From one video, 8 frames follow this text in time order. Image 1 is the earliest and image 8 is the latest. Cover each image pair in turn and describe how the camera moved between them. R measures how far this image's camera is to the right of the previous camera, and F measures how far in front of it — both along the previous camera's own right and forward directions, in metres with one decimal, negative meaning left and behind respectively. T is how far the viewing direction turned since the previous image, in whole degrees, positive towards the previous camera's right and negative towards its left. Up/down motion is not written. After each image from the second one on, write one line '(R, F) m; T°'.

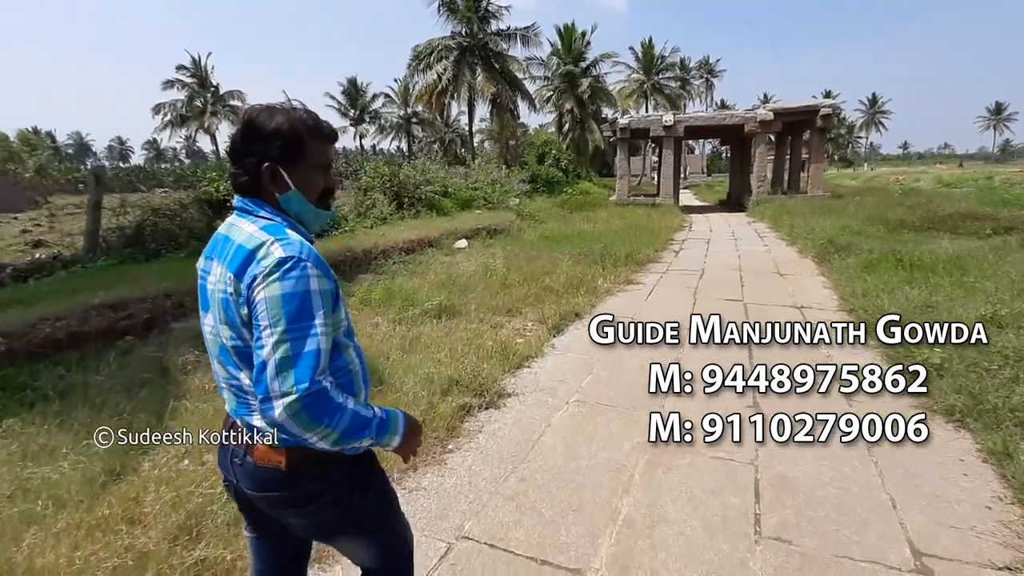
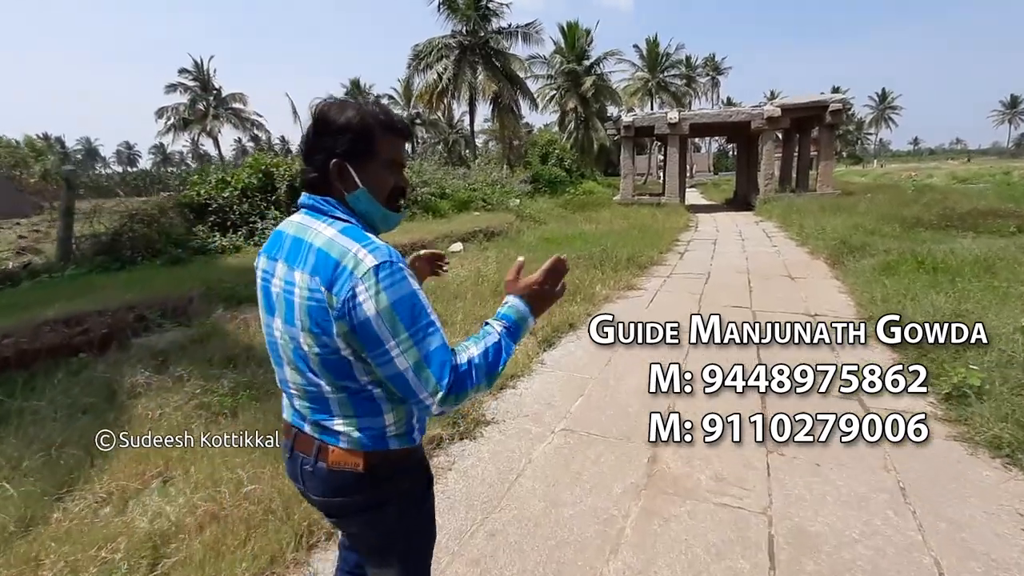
(+0.2, +0.4) m; -1°
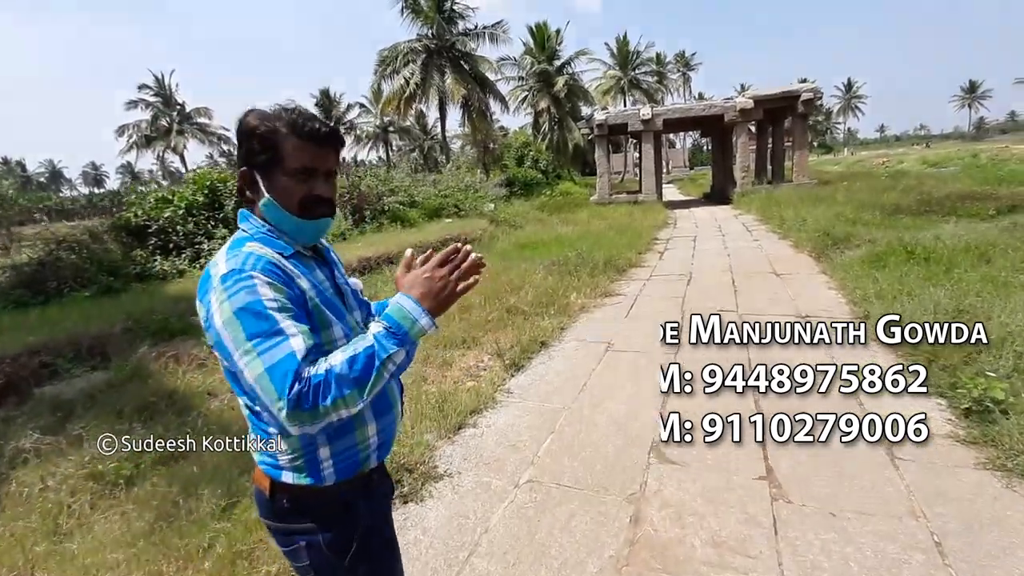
(+0.2, +0.5) m; +2°
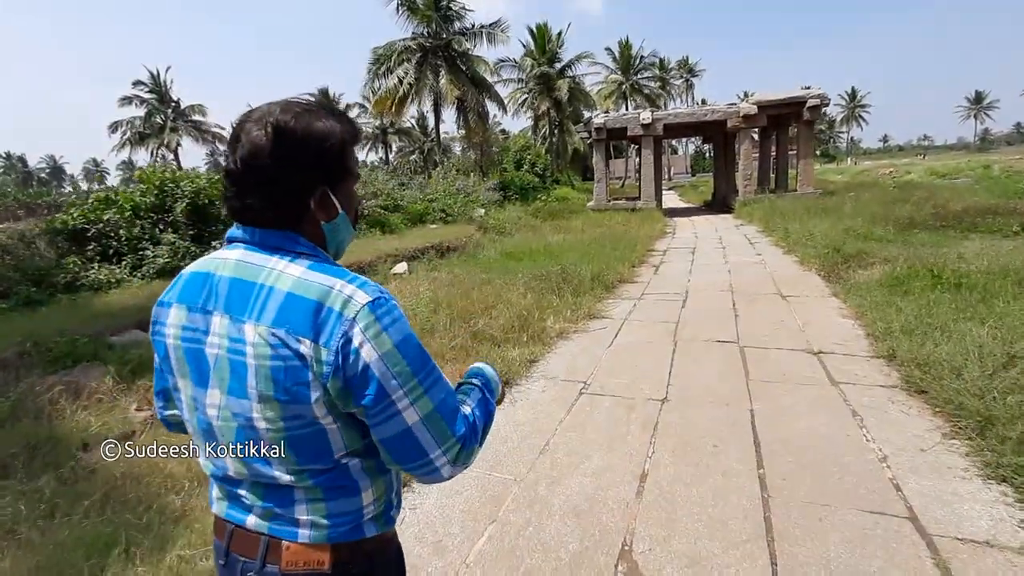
(+0.3, +0.7) m; 0°
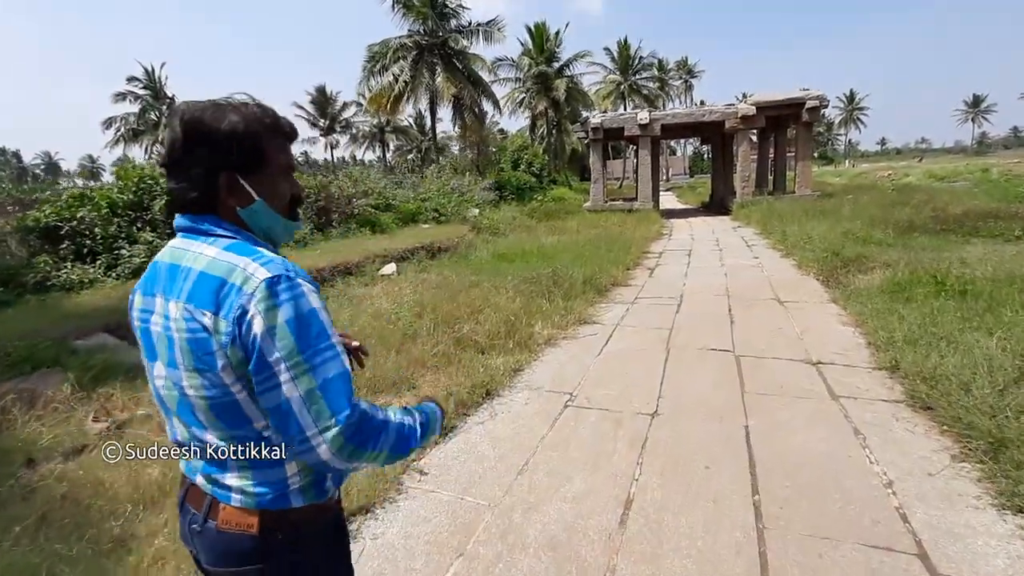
(+0.1, +0.2) m; 0°
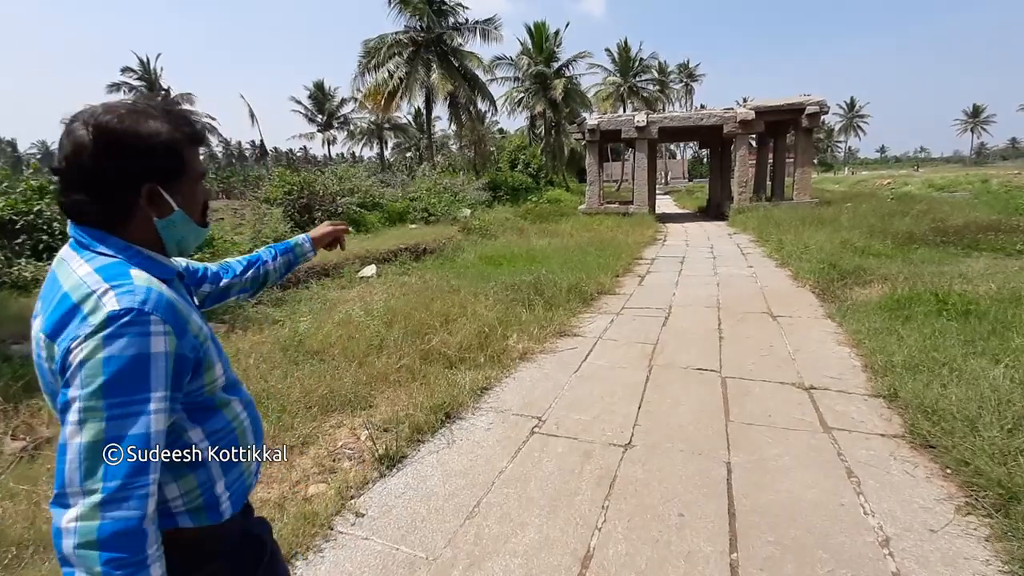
(+0.2, +0.3) m; 0°
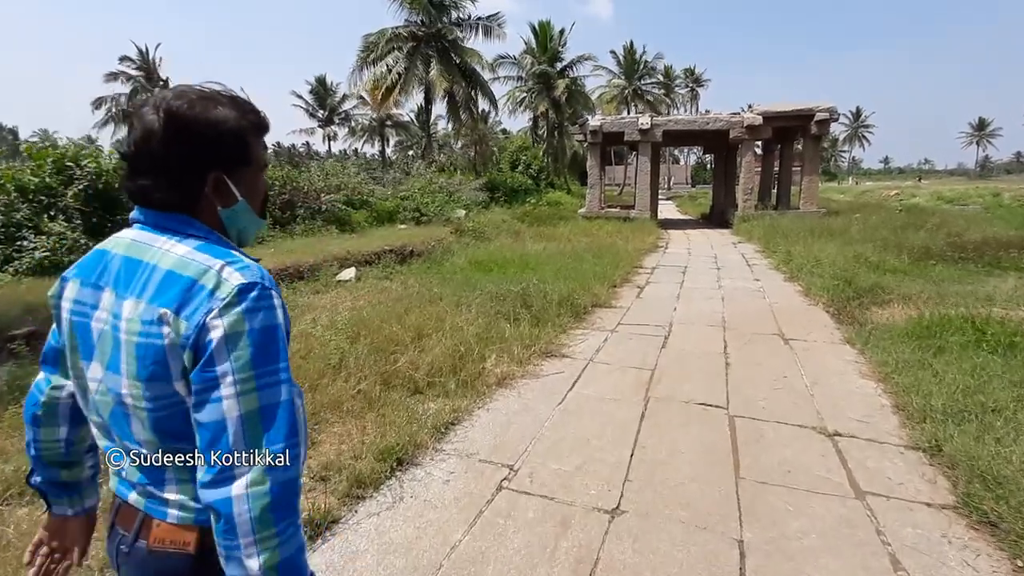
(+0.2, +0.6) m; 0°
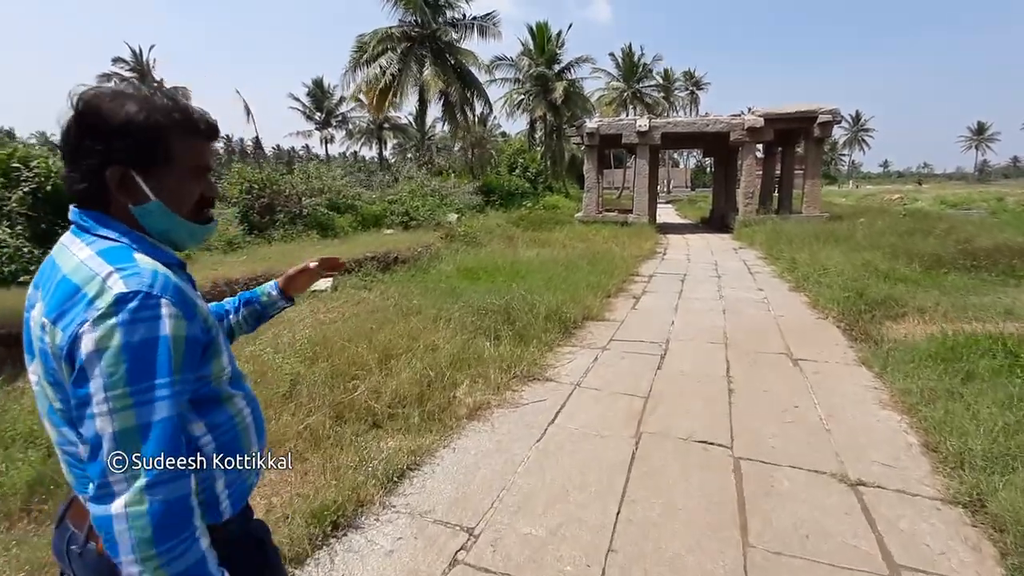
(+0.2, +0.5) m; 0°
